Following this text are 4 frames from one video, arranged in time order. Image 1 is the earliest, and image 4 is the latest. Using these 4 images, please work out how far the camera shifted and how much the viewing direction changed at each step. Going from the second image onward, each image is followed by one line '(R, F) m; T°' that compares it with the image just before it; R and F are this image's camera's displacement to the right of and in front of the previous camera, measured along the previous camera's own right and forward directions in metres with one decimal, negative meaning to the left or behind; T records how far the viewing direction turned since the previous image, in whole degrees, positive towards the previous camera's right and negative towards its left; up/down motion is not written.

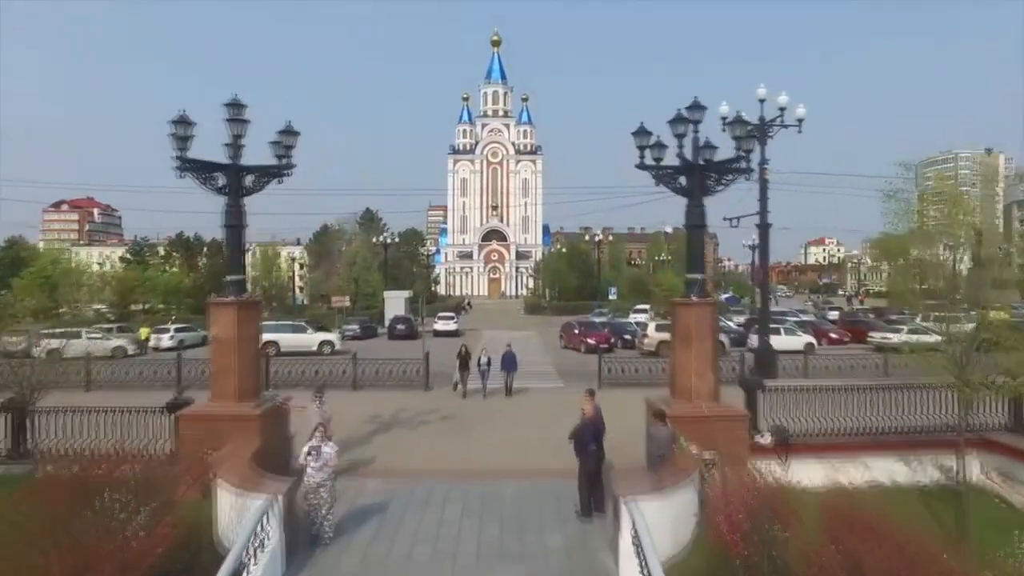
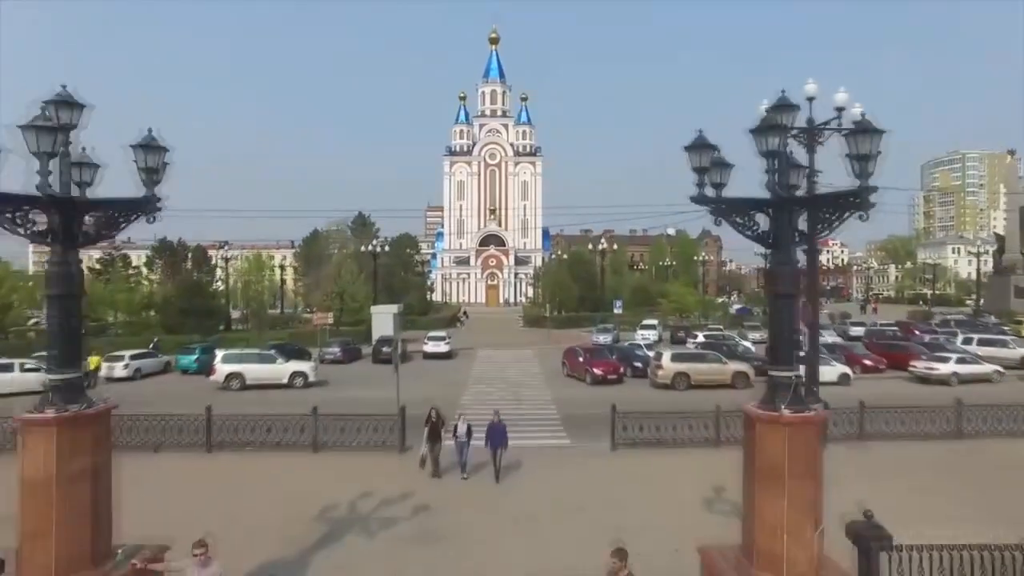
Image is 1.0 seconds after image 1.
(+0.1, +2.7) m; 0°
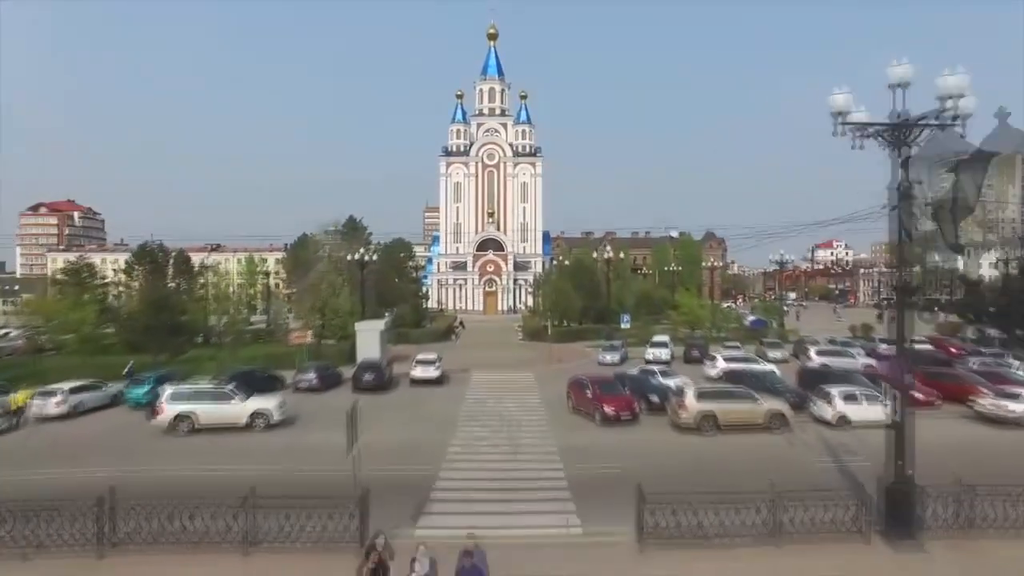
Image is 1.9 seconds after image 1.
(+0.1, +3.0) m; 0°
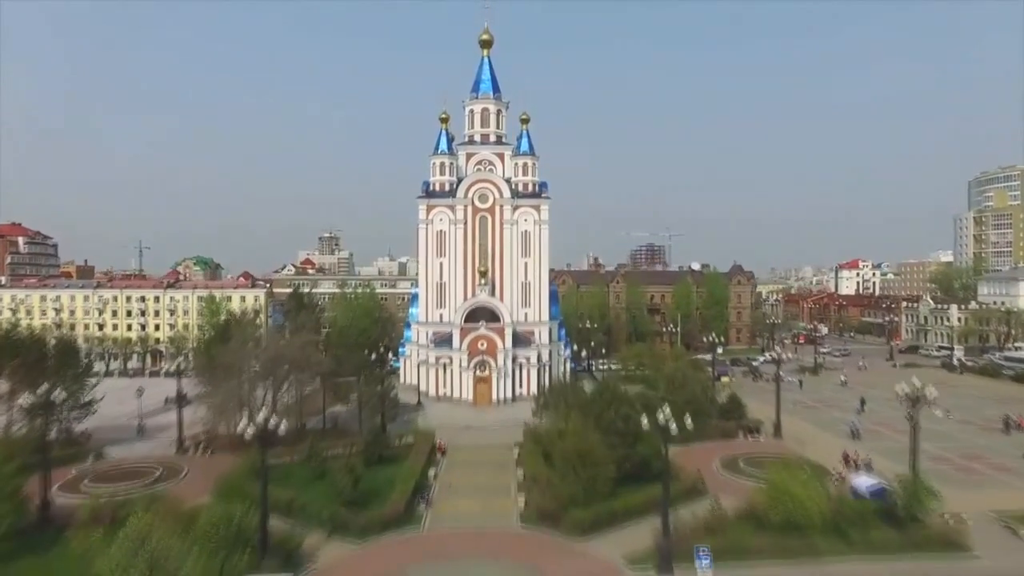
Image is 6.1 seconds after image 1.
(+0.1, +14.4) m; 0°
